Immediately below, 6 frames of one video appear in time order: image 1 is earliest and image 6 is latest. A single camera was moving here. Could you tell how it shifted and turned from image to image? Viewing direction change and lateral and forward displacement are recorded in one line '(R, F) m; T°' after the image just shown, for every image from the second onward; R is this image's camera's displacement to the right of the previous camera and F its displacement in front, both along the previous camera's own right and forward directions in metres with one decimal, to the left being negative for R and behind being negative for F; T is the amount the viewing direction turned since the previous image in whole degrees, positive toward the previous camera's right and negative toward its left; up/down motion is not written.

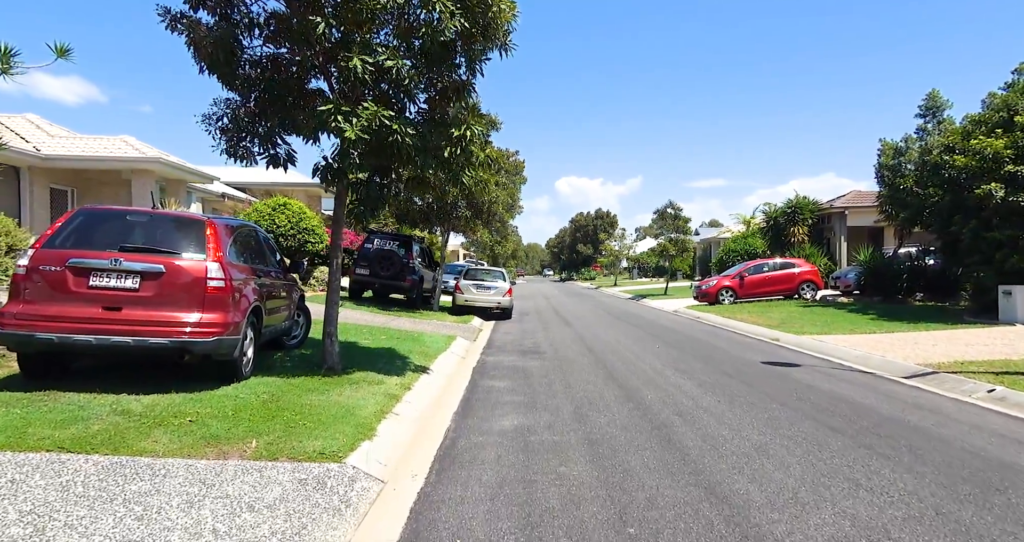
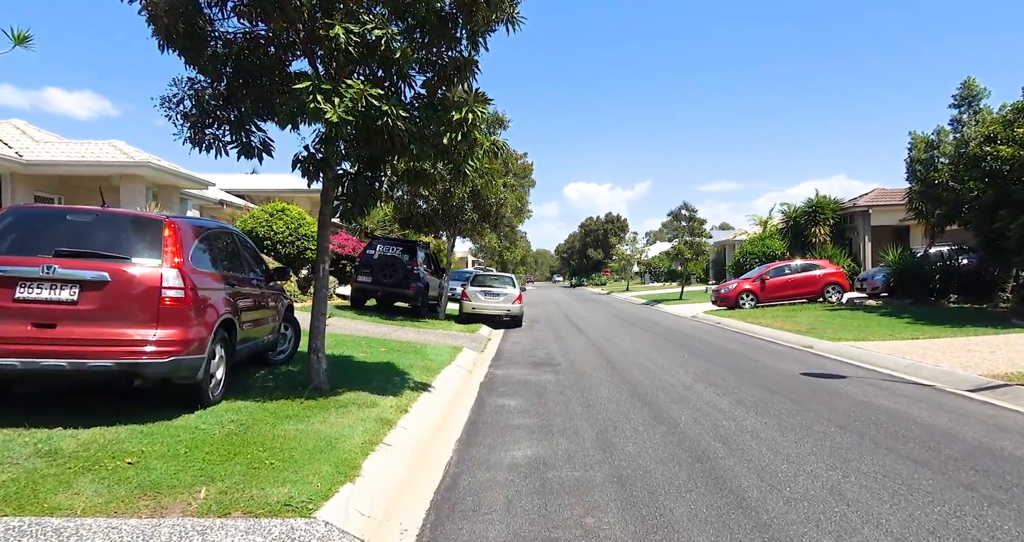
(0.0, +1.0) m; -1°
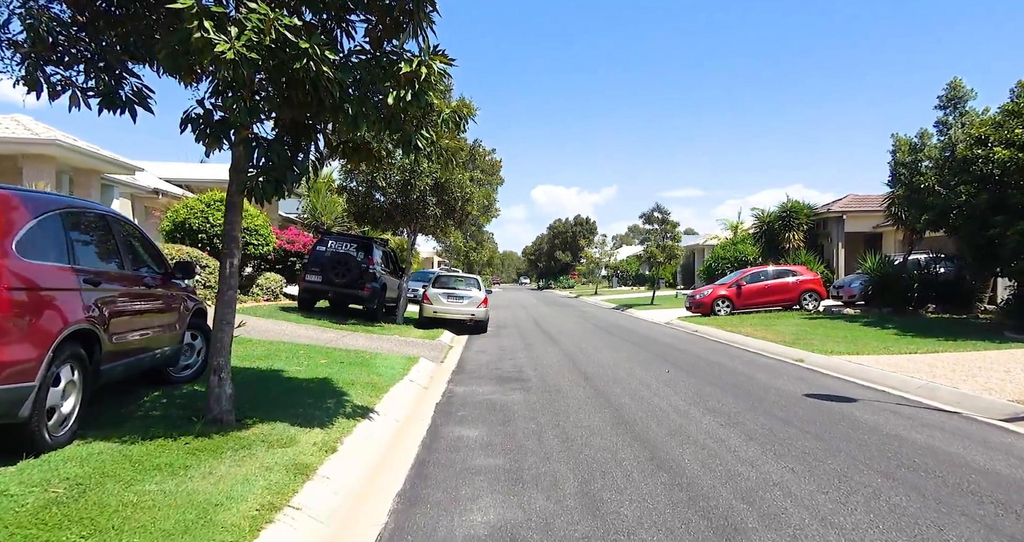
(0.0, +1.4) m; +3°
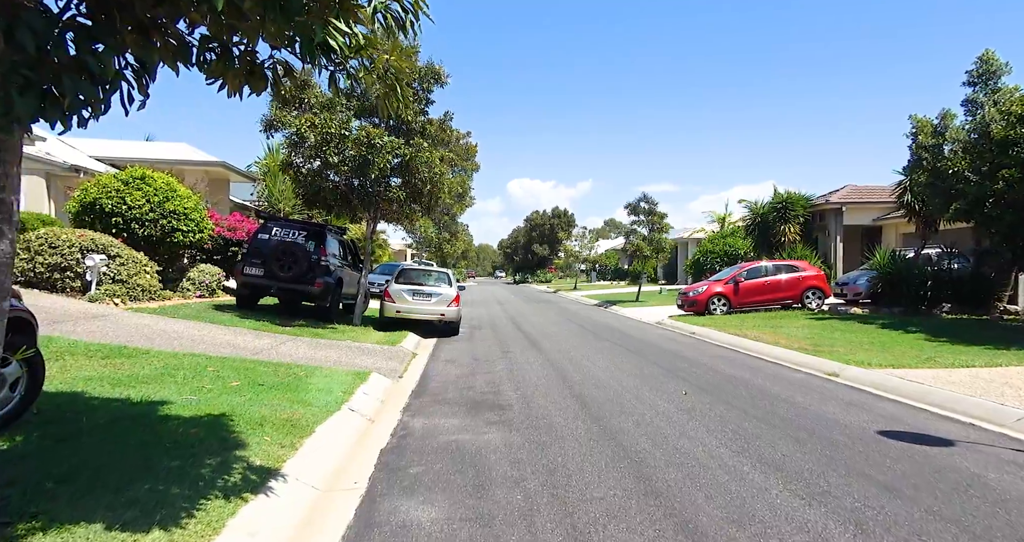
(0.0, +2.3) m; +2°
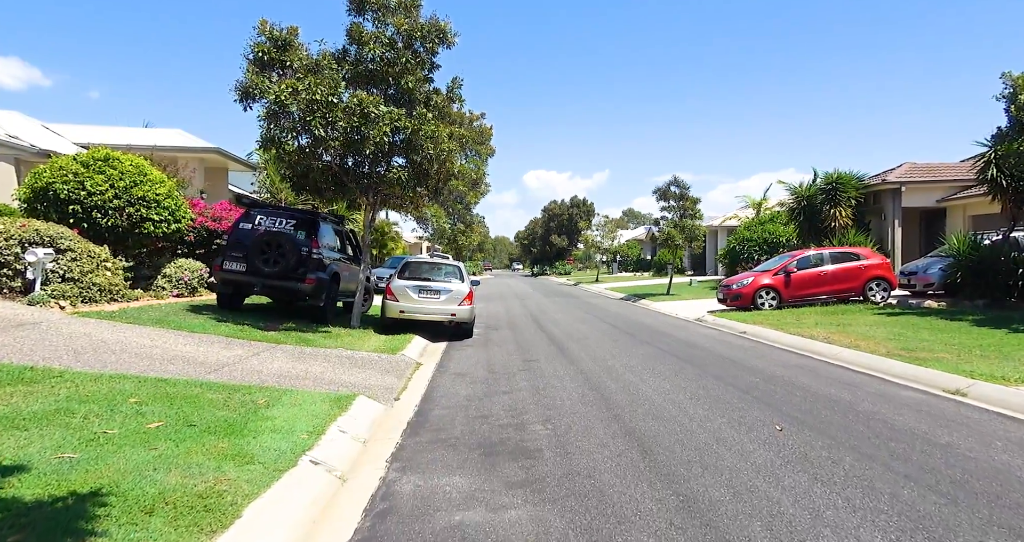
(-0.1, +2.2) m; -2°
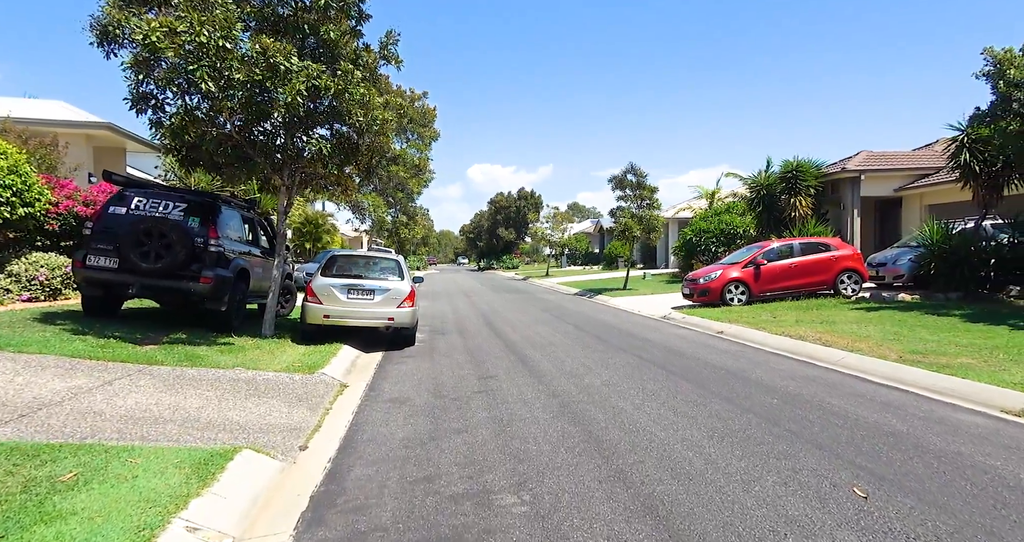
(-0.1, +2.1) m; +5°
